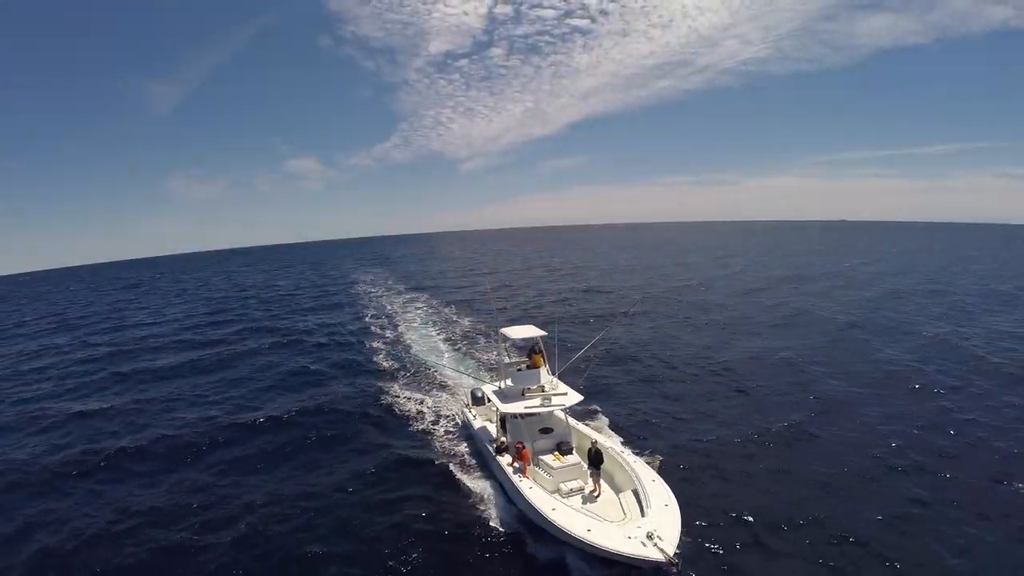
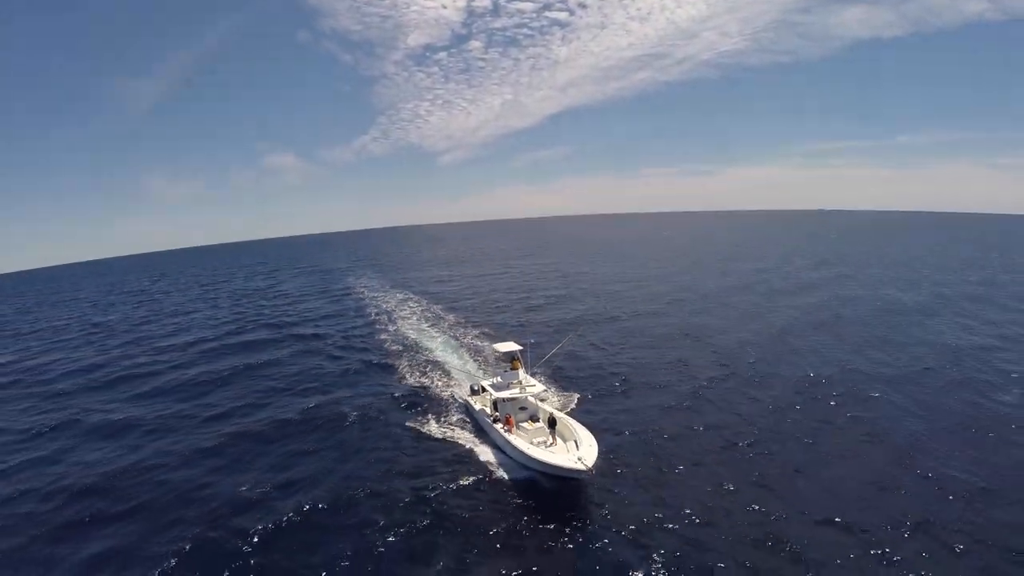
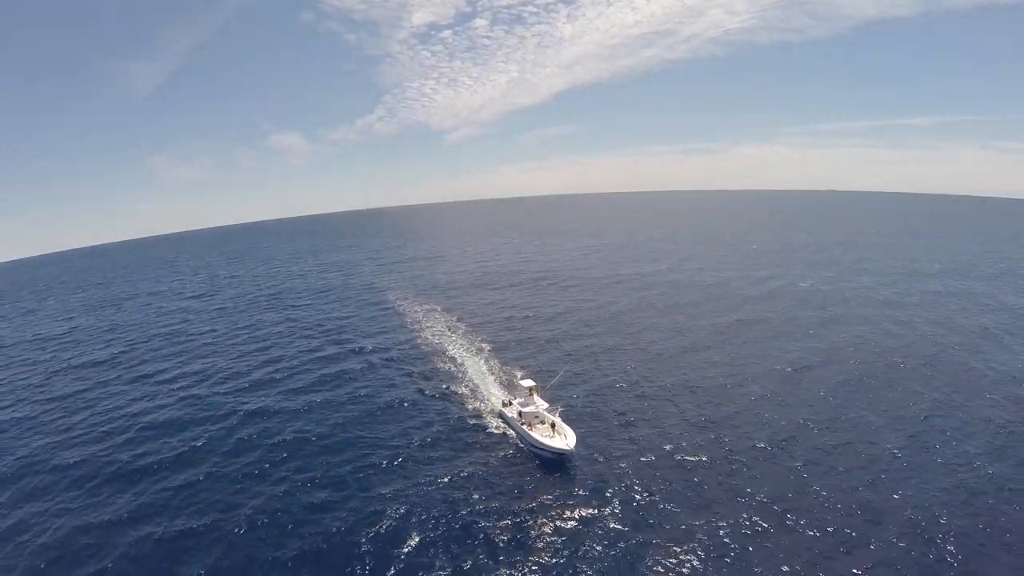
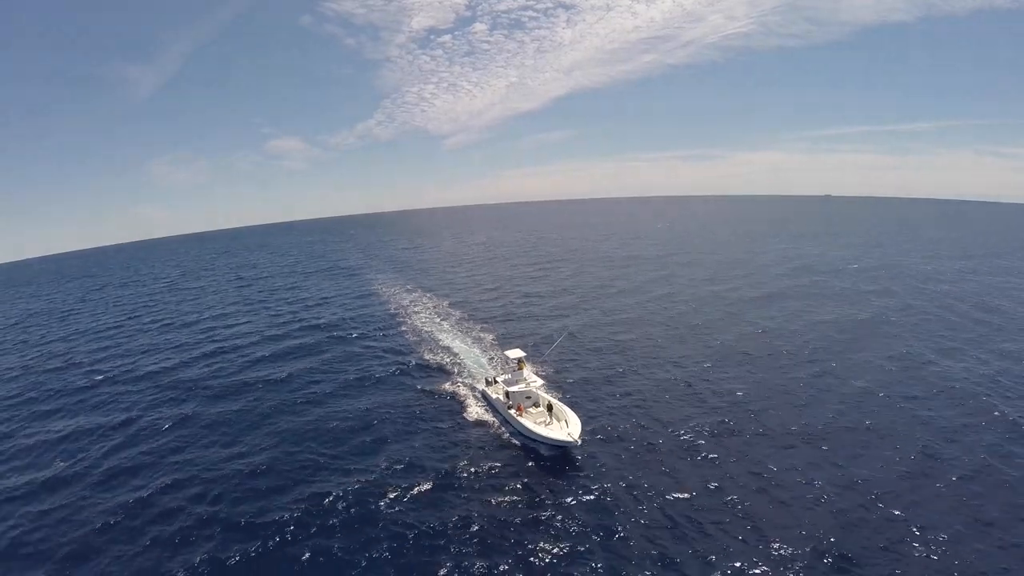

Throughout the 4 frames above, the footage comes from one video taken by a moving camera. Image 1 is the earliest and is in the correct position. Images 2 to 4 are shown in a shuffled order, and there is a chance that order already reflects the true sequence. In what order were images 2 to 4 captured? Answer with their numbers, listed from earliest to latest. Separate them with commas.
2, 4, 3
